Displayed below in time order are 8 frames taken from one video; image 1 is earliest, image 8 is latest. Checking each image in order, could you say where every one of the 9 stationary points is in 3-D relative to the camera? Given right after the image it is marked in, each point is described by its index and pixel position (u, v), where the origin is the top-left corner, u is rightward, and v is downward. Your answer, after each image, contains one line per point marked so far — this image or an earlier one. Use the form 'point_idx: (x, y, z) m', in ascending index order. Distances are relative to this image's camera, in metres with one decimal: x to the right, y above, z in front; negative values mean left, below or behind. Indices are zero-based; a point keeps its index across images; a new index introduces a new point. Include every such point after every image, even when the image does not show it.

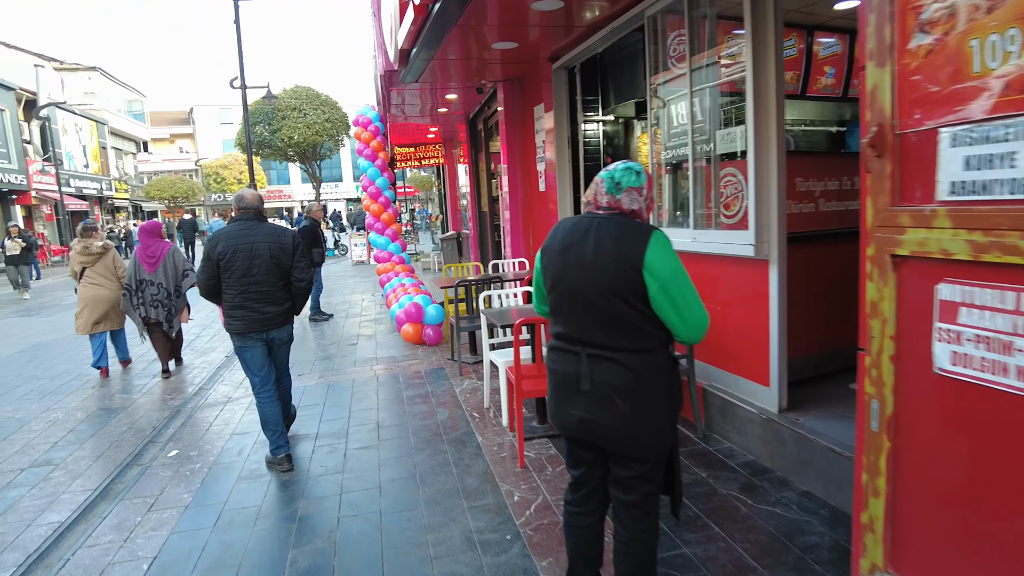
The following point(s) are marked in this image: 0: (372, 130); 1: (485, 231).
0: (-2.1, +2.4, +10.0) m
1: (-0.4, +0.9, +9.9) m
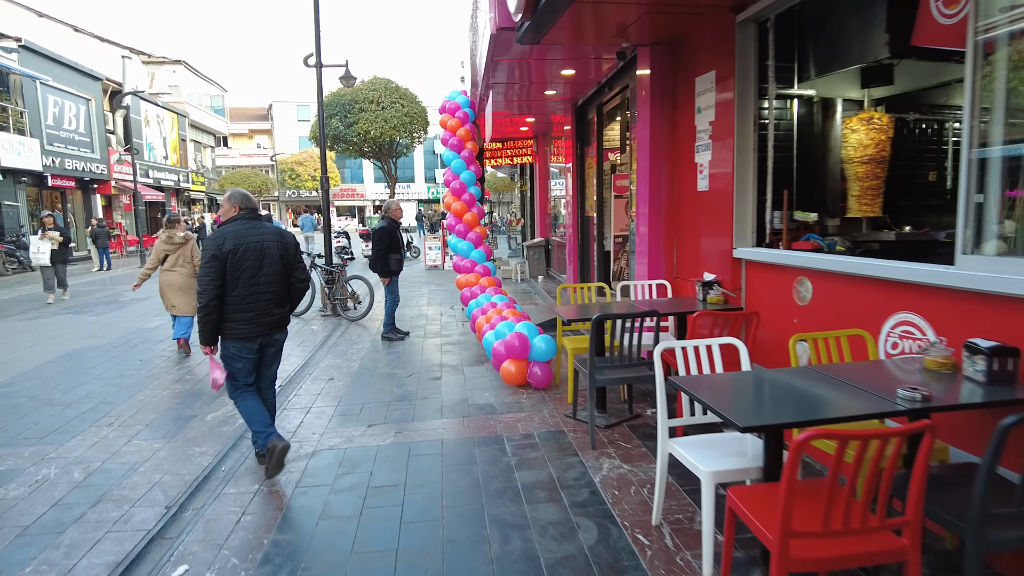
0: (-0.6, +2.2, +8.6) m
1: (+1.0, +0.6, +8.3) m
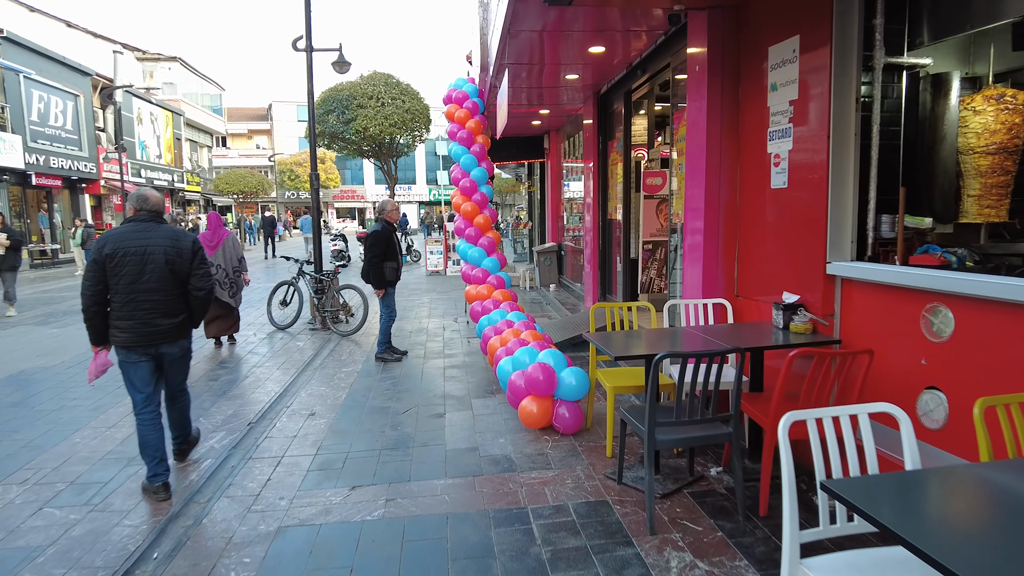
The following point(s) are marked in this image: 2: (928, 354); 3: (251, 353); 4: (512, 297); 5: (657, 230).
0: (-0.5, +2.1, +7.6) m
1: (+1.1, +0.5, +7.4) m
2: (+1.8, -0.3, +2.8) m
3: (-2.7, -0.7, +6.9) m
4: (0.0, -0.1, +6.3) m
5: (+1.5, +0.6, +6.7) m
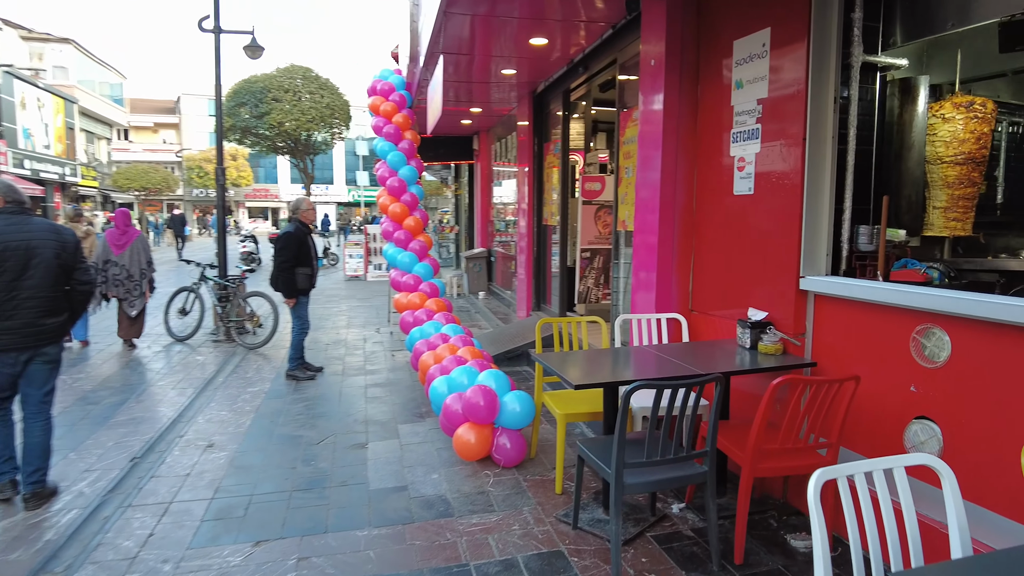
0: (-1.2, +2.0, +7.1) m
1: (+0.4, +0.4, +7.0) m
2: (+1.5, -0.4, +2.5) m
3: (-3.4, -0.7, +6.0) m
4: (-0.6, -0.2, +5.8) m
5: (+0.8, +0.5, +6.4) m
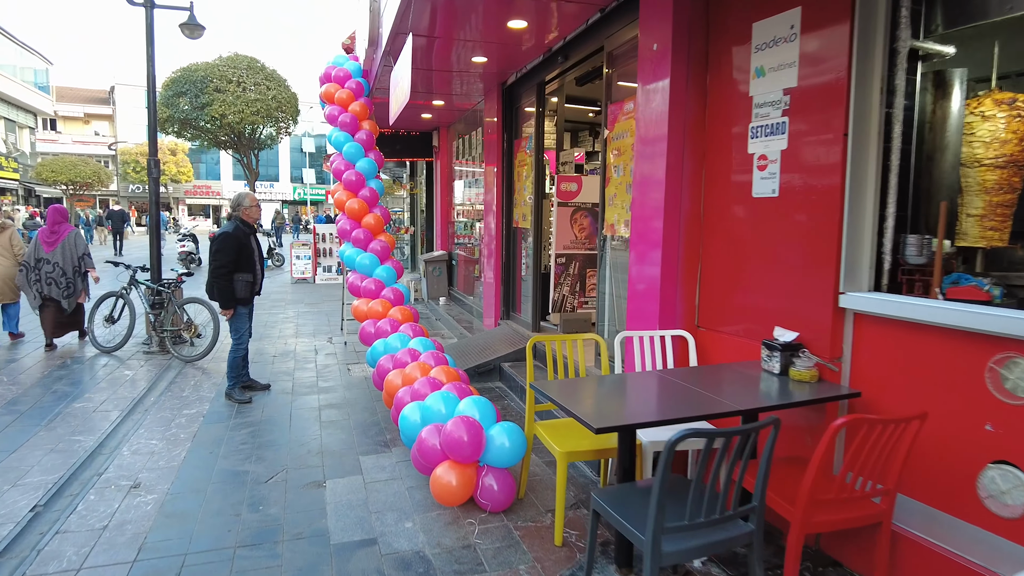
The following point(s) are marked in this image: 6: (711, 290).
0: (-1.6, +2.0, +6.5) m
1: (+0.1, +0.3, +6.5) m
2: (+1.6, -0.4, +2.1) m
3: (-3.6, -0.8, +5.3) m
4: (-0.8, -0.2, +5.2) m
5: (+0.5, +0.4, +5.9) m
6: (+1.0, 0.0, +3.4) m
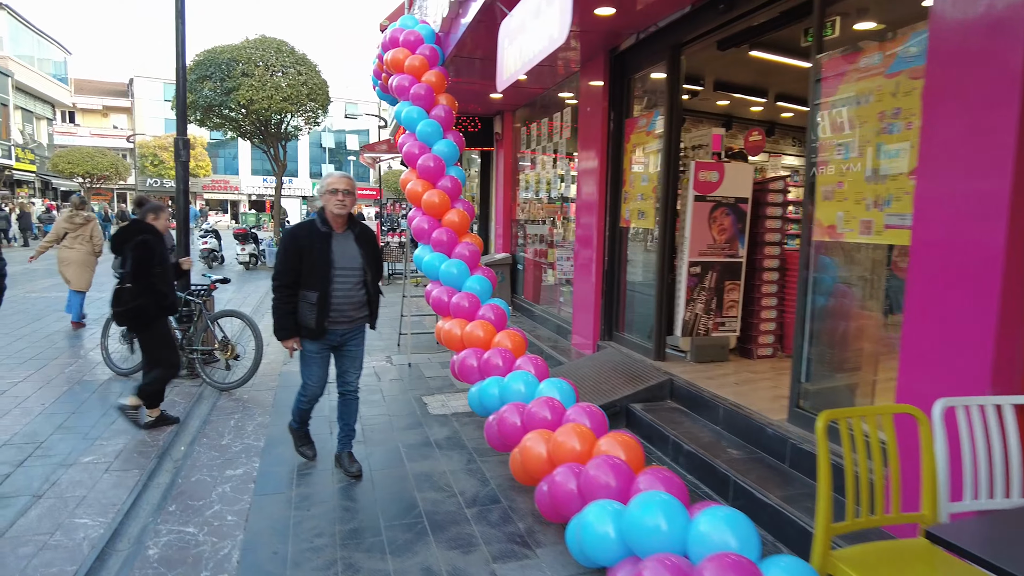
0: (-0.7, +1.9, +5.2) m
1: (+0.9, +0.2, +5.3) m
2: (+2.4, -0.6, +0.9) m
3: (-2.8, -0.9, +4.1) m
4: (0.0, -0.3, +4.0) m
5: (+1.4, +0.3, +4.7) m
6: (+1.8, -0.1, +2.1) m
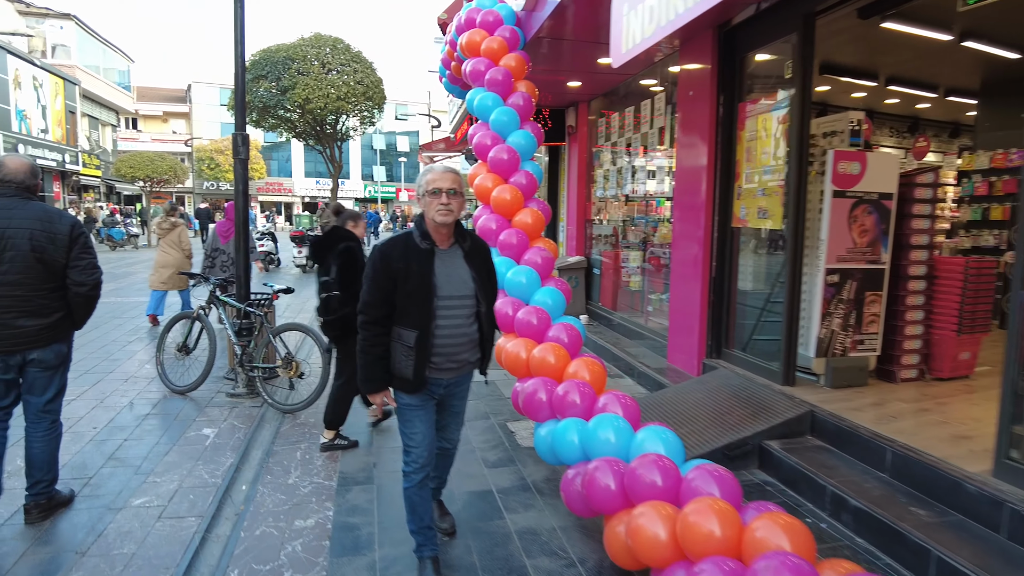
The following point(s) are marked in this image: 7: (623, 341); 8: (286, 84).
0: (0.0, +1.8, +4.7) m
1: (+1.6, +0.1, +4.6) m
2: (+2.7, -0.6, +0.1) m
3: (-2.2, -0.9, +3.7) m
4: (+0.6, -0.4, +3.3) m
5: (+2.0, +0.2, +4.0) m
6: (+2.3, -0.2, +1.4) m
7: (+1.1, -0.5, +6.5) m
8: (-4.9, +4.4, +14.3) m
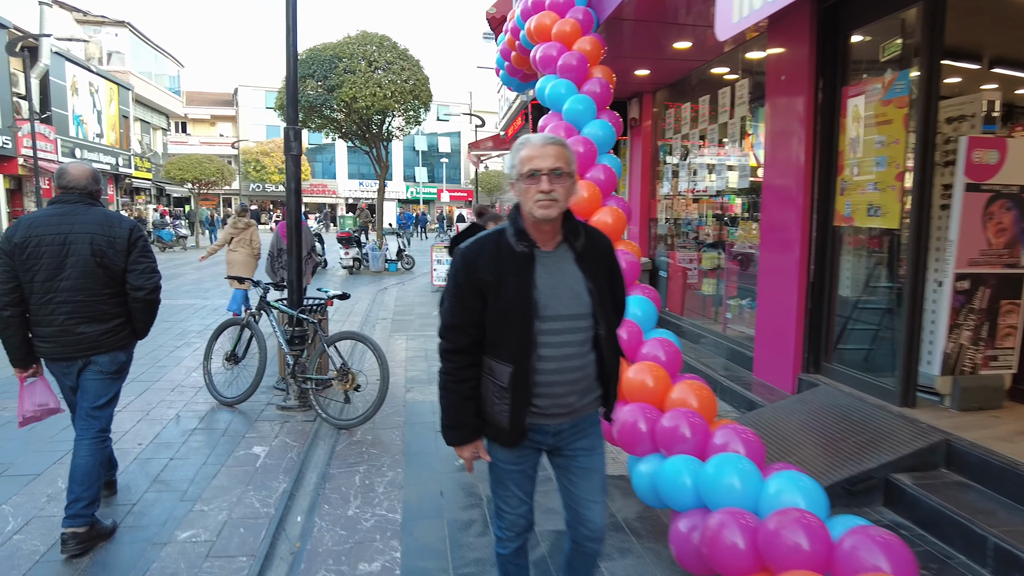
0: (+0.5, +1.8, +4.2) m
1: (+2.1, +0.1, +4.0) m
2: (+2.9, -0.7, -0.5) m
3: (-1.8, -1.0, +3.3) m
4: (+1.0, -0.5, +2.9) m
5: (+2.5, +0.2, +3.4) m
6: (+2.5, -0.3, +0.8) m
7: (+1.7, -0.6, +6.0) m
8: (-3.9, +4.4, +14.2) m
